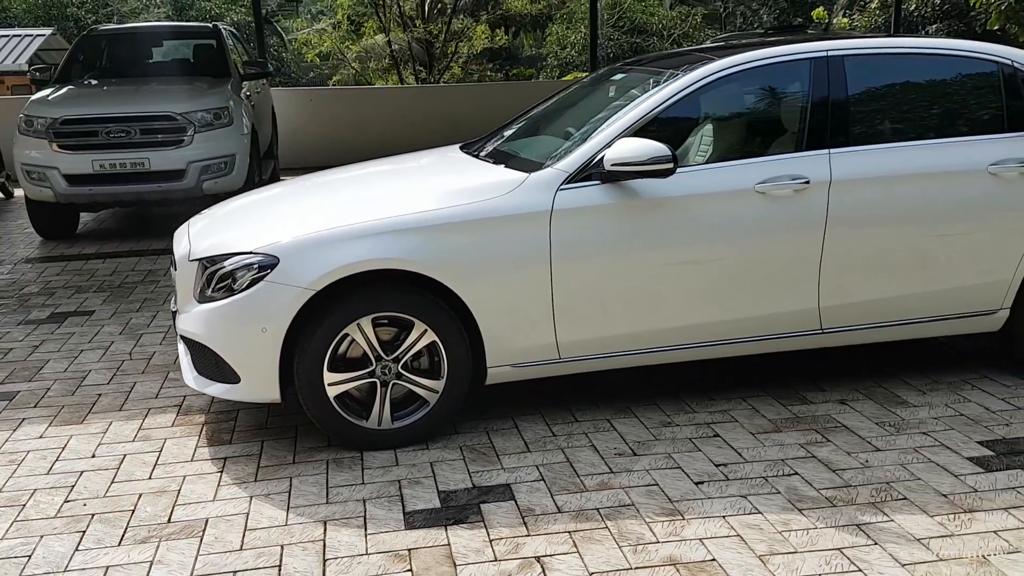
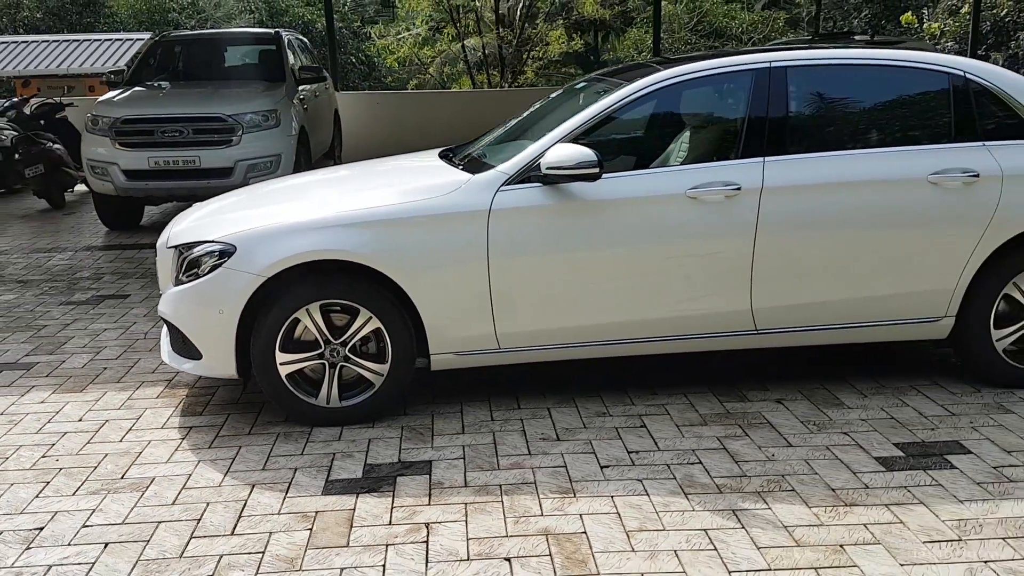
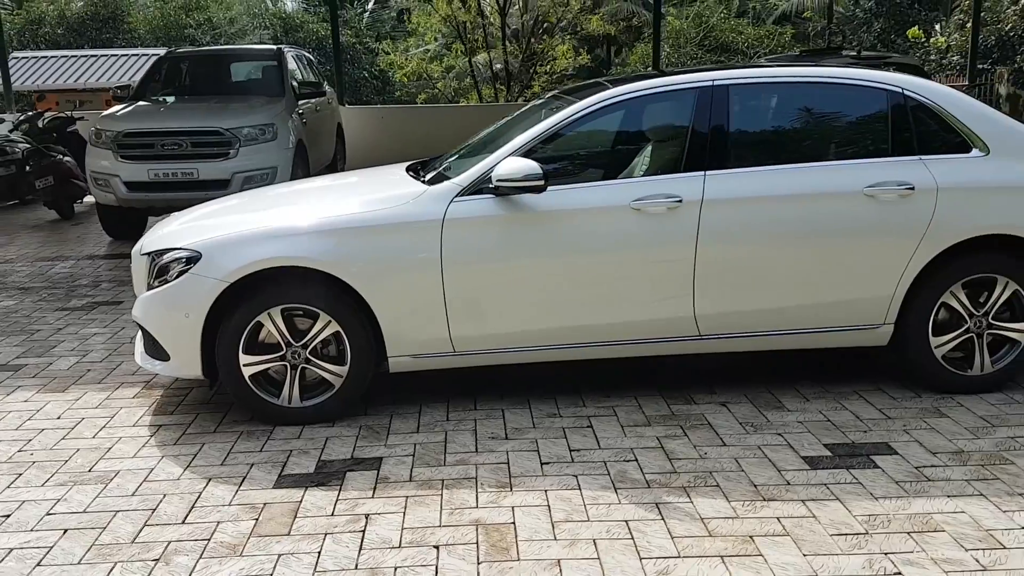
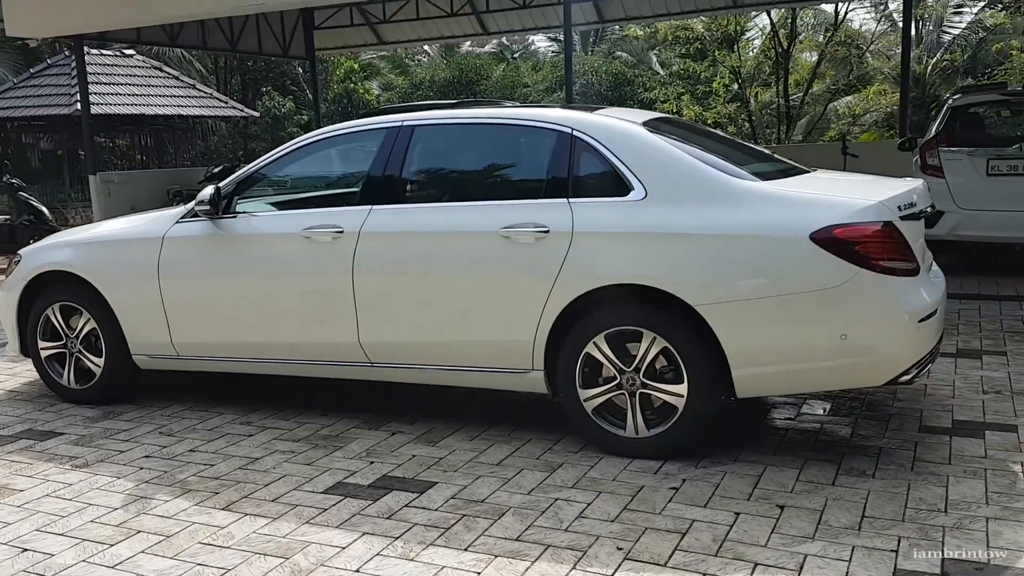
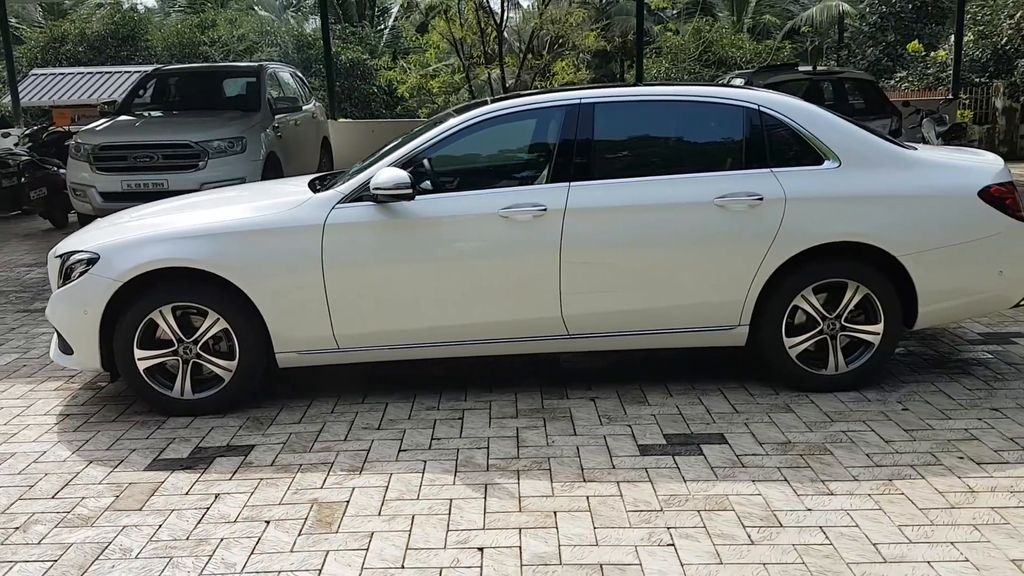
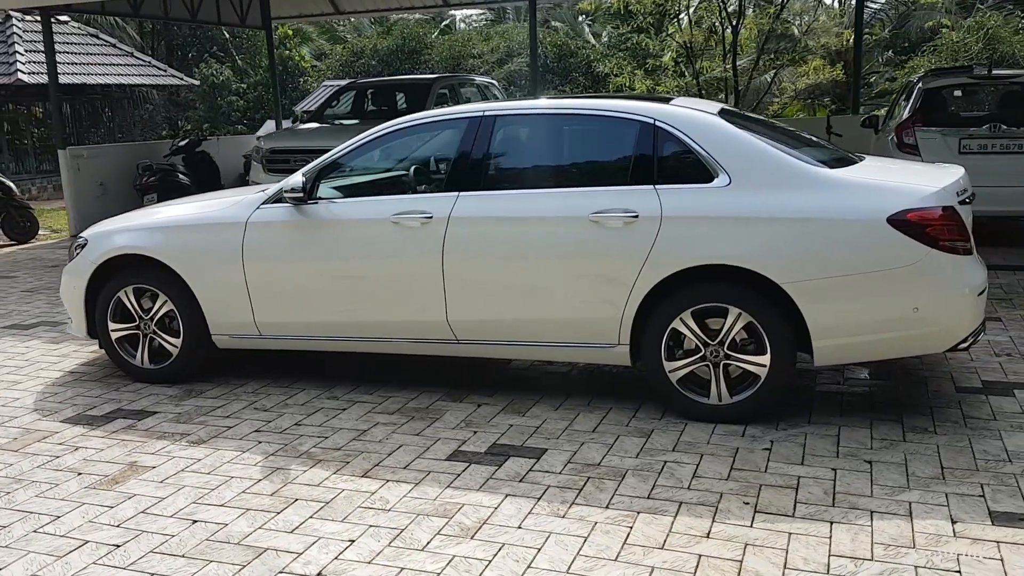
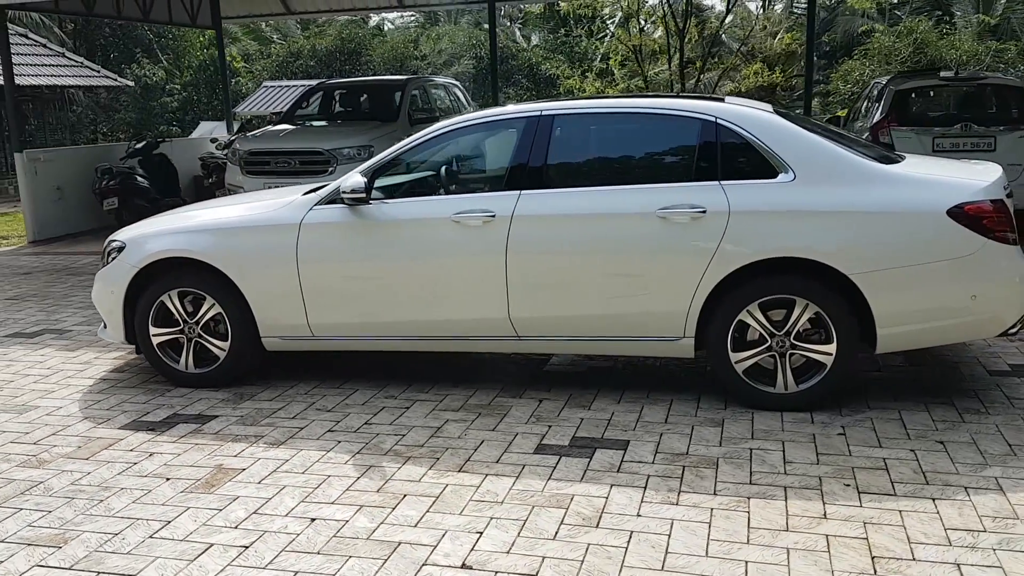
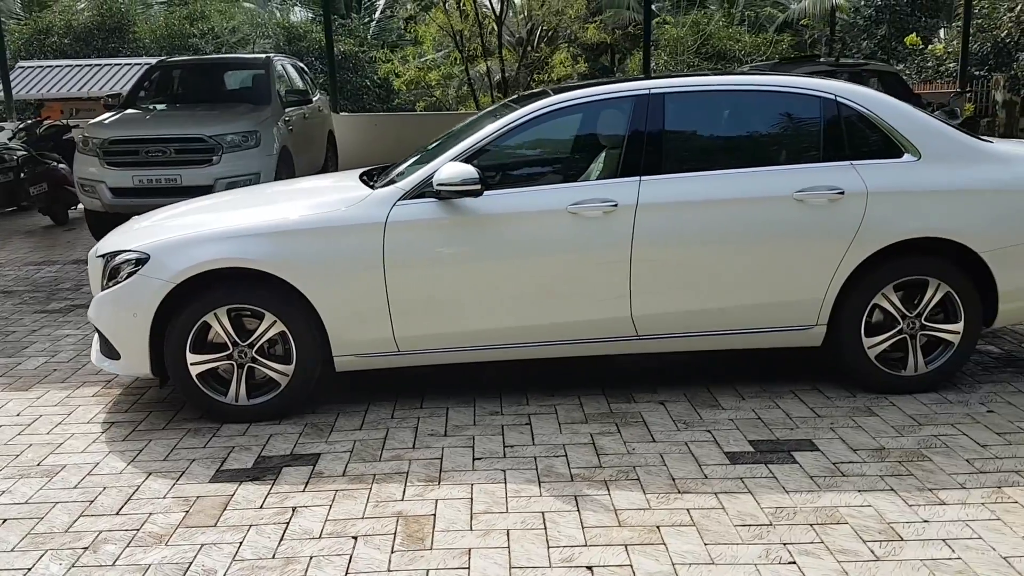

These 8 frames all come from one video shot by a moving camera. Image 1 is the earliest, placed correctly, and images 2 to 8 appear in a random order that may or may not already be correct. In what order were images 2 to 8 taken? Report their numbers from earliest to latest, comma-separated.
2, 3, 8, 5, 7, 6, 4
